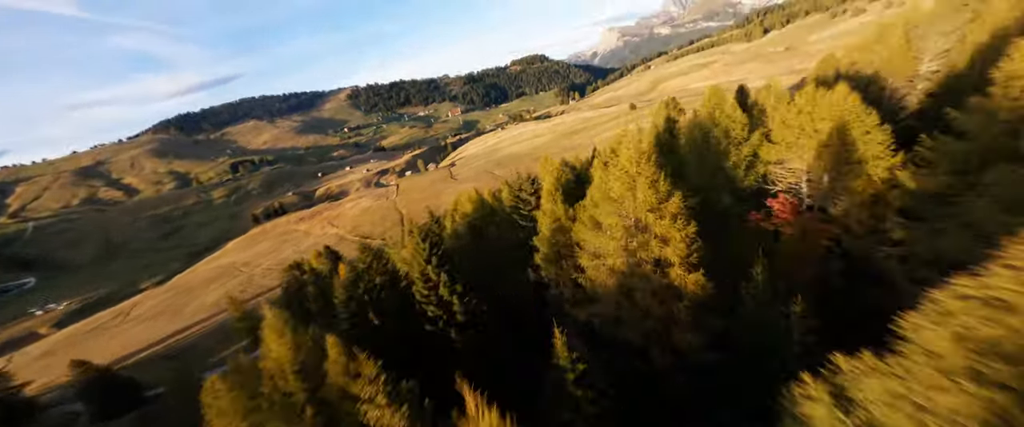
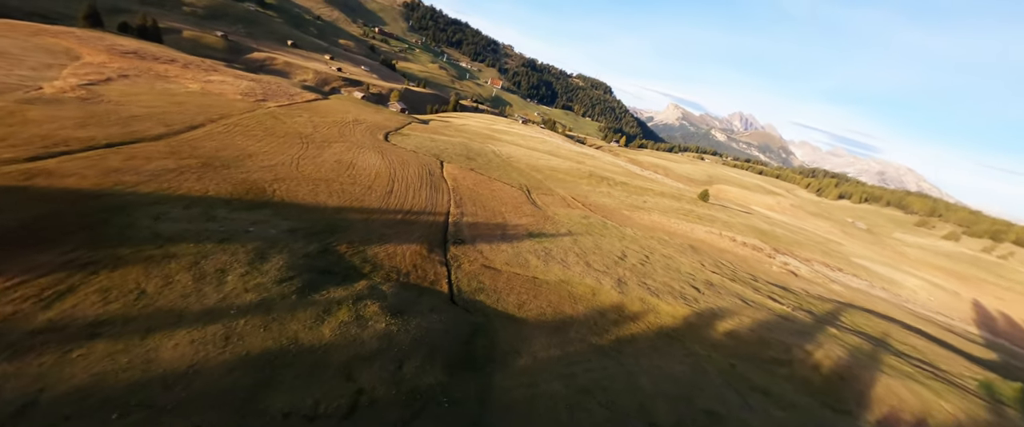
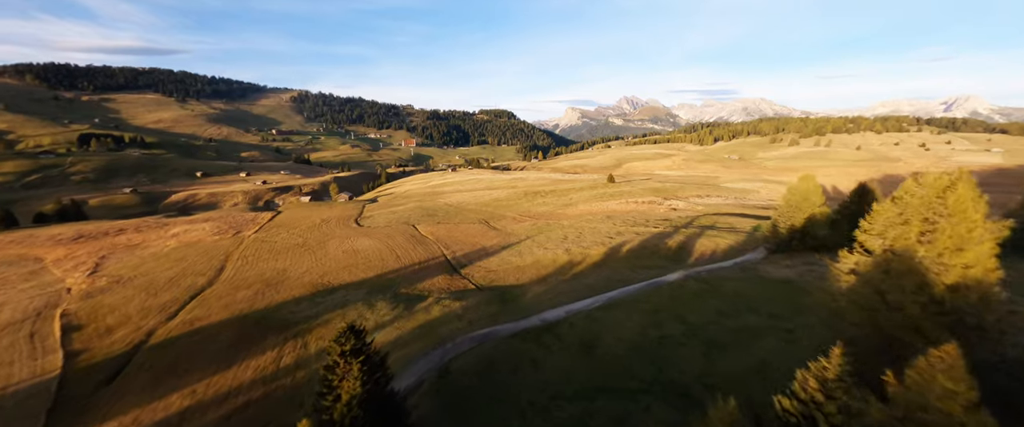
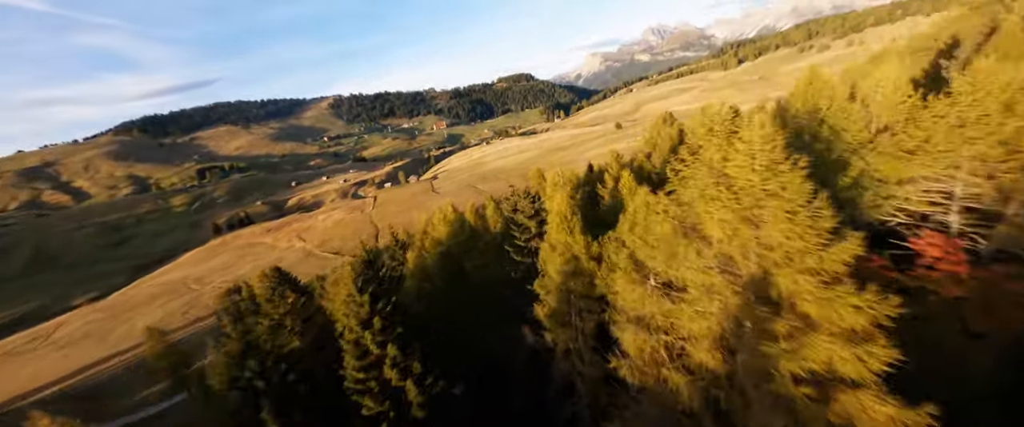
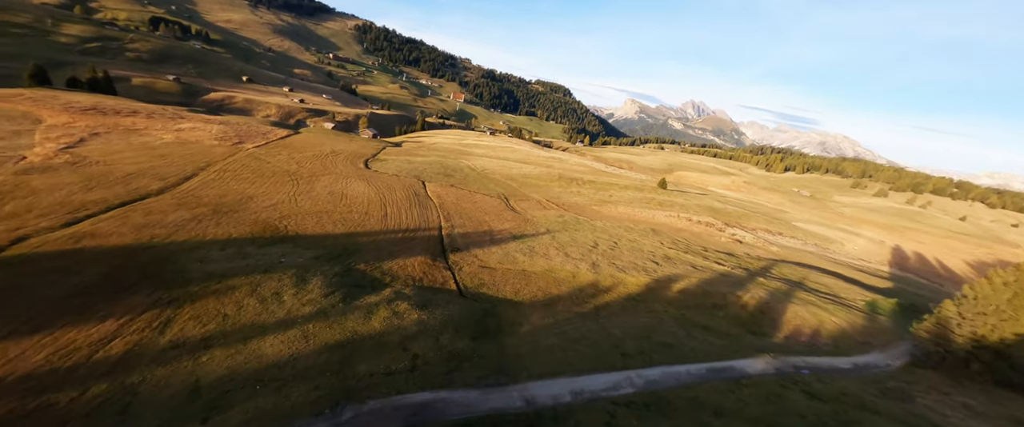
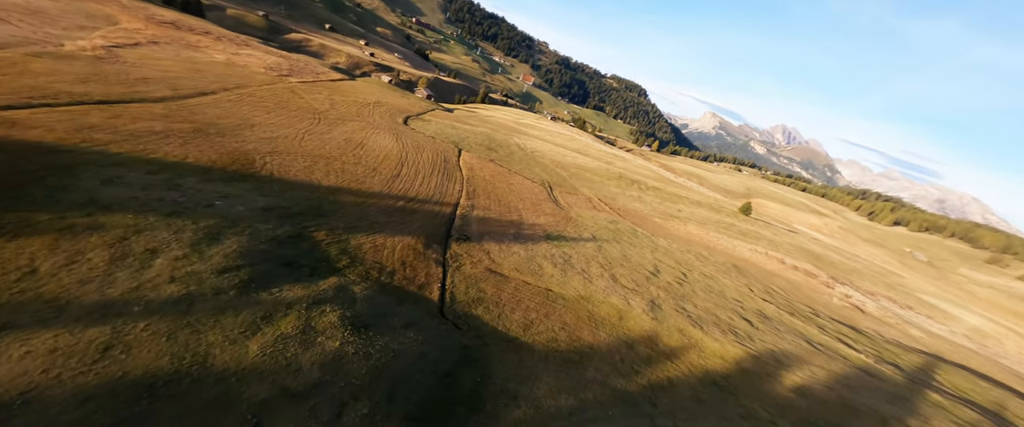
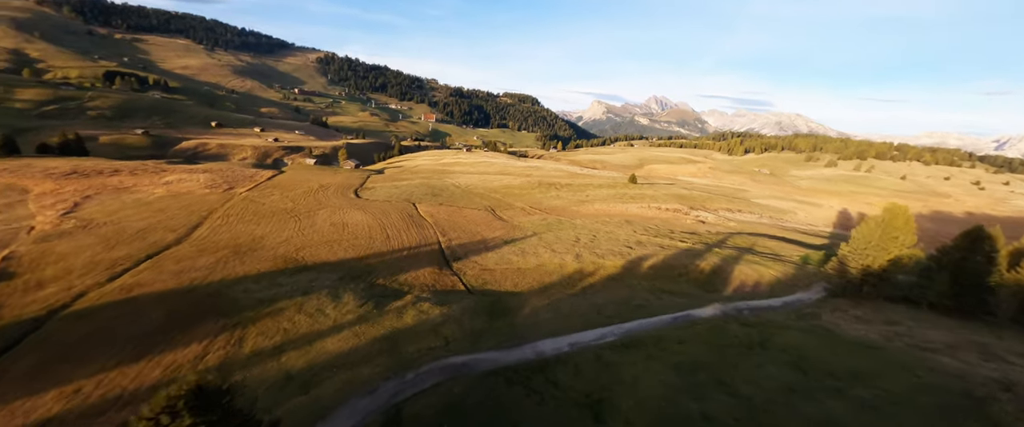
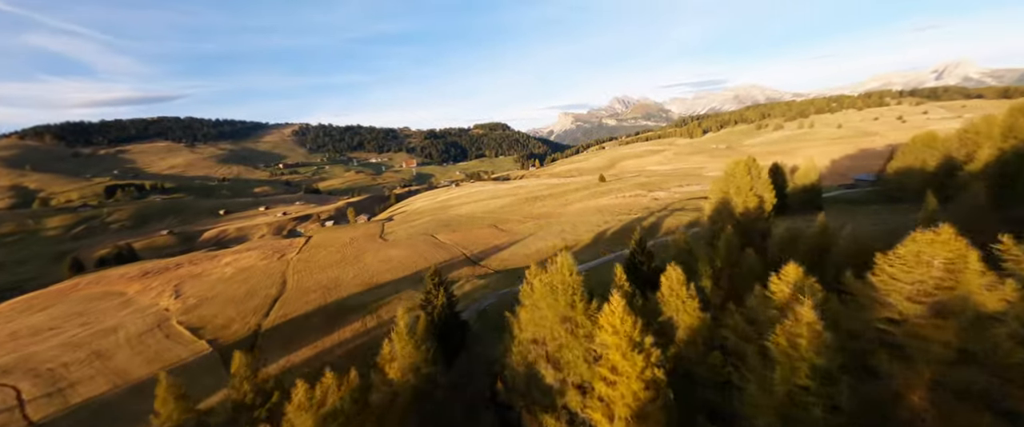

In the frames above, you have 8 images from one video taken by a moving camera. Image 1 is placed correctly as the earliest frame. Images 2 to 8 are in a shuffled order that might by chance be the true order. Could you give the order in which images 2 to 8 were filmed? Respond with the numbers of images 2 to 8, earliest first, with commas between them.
4, 8, 3, 7, 5, 2, 6
